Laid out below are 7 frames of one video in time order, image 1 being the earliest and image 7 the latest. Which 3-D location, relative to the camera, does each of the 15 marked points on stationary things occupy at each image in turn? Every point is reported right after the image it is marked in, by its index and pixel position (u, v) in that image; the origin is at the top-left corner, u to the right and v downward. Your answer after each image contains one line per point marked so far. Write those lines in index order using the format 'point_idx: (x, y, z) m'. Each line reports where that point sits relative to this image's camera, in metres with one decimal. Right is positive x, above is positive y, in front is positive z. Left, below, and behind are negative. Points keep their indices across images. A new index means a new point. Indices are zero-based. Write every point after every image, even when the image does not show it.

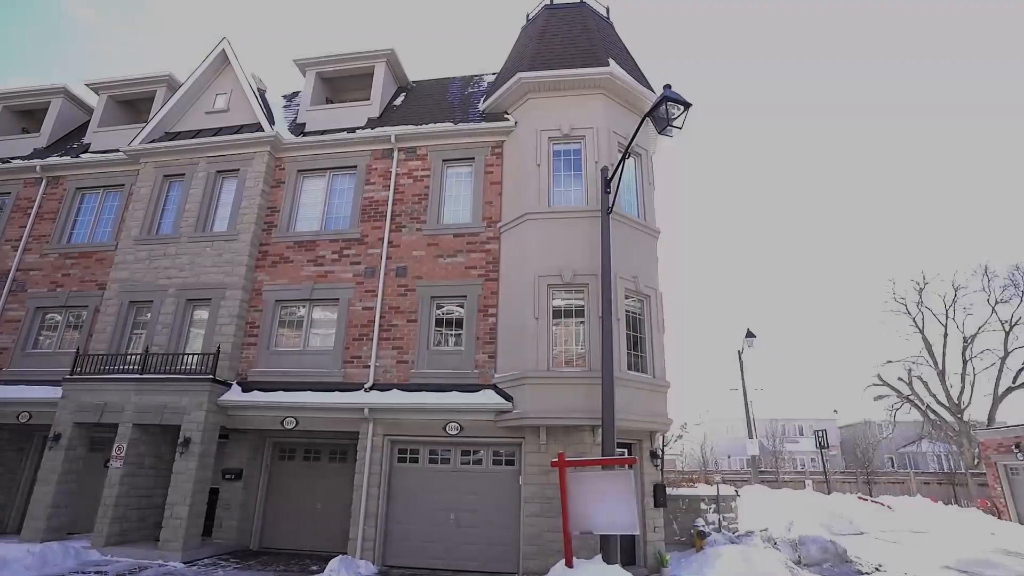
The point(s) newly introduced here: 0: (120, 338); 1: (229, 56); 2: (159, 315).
0: (-9.0, -1.2, +12.7) m
1: (-7.5, +6.2, +14.7) m
2: (-8.1, -0.6, +12.7) m
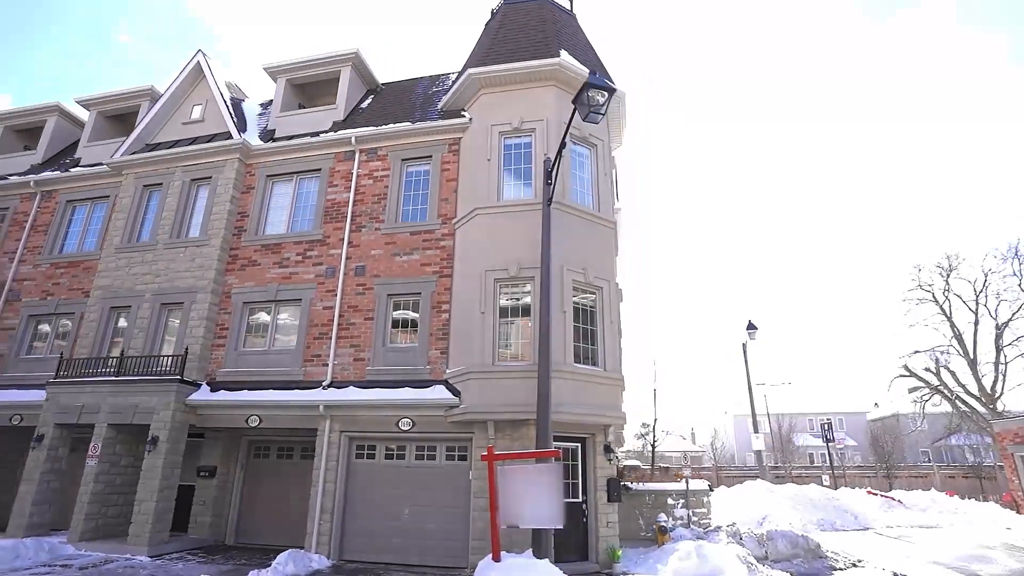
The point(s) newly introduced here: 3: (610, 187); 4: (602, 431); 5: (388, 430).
0: (-9.9, -1.3, +13.3) m
1: (-8.5, +6.1, +15.2) m
2: (-9.0, -0.8, +13.2) m
3: (+2.3, +2.3, +12.8) m
4: (+1.8, -2.9, +11.1) m
5: (-2.6, -2.9, +11.4) m
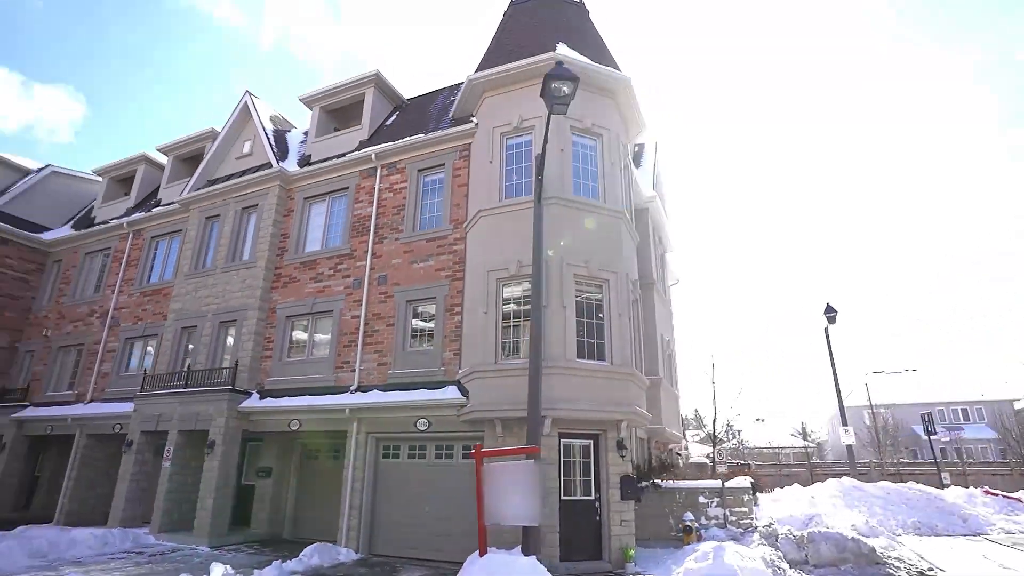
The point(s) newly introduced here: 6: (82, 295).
0: (-9.2, -1.9, +15.1) m
1: (-8.0, +5.5, +16.8) m
2: (-8.4, -1.3, +14.9) m
3: (+2.4, +2.5, +12.4) m
4: (+2.0, -2.7, +10.8) m
5: (-2.3, -3.1, +11.9) m
6: (-14.1, -0.2, +18.1) m
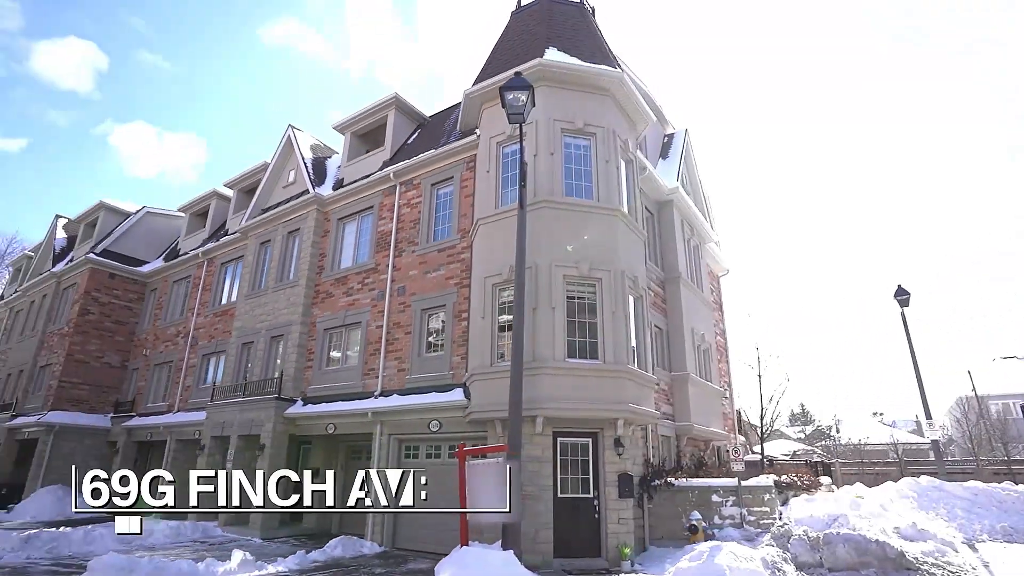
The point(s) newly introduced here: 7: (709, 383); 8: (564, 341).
0: (-8.4, -2.6, +17.0) m
1: (-7.4, +5.0, +18.4) m
2: (-7.7, -1.9, +16.6) m
3: (+2.3, +2.6, +12.4) m
4: (+1.9, -2.7, +10.8) m
5: (-2.0, -3.3, +12.6) m
6: (-12.8, -1.1, +20.8) m
7: (+5.9, -2.8, +16.5) m
8: (+1.0, -1.0, +10.8) m
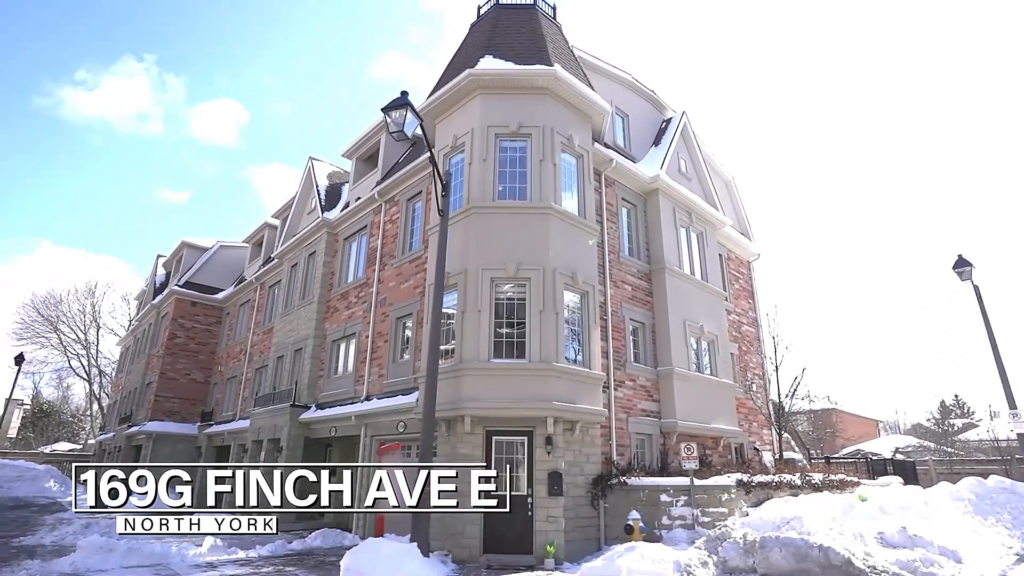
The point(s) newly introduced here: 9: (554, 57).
0: (-8.2, -3.3, +19.1) m
1: (-7.4, +4.4, +20.4) m
2: (-7.6, -2.5, +18.6) m
3: (+0.9, +2.6, +12.4) m
4: (+0.6, -2.7, +10.9) m
5: (-2.9, -3.5, +13.4) m
6: (-11.8, -2.1, +23.7) m
7: (+5.6, -2.5, +15.6) m
8: (-0.4, -1.1, +11.1) m
9: (+1.0, +5.7, +13.4) m
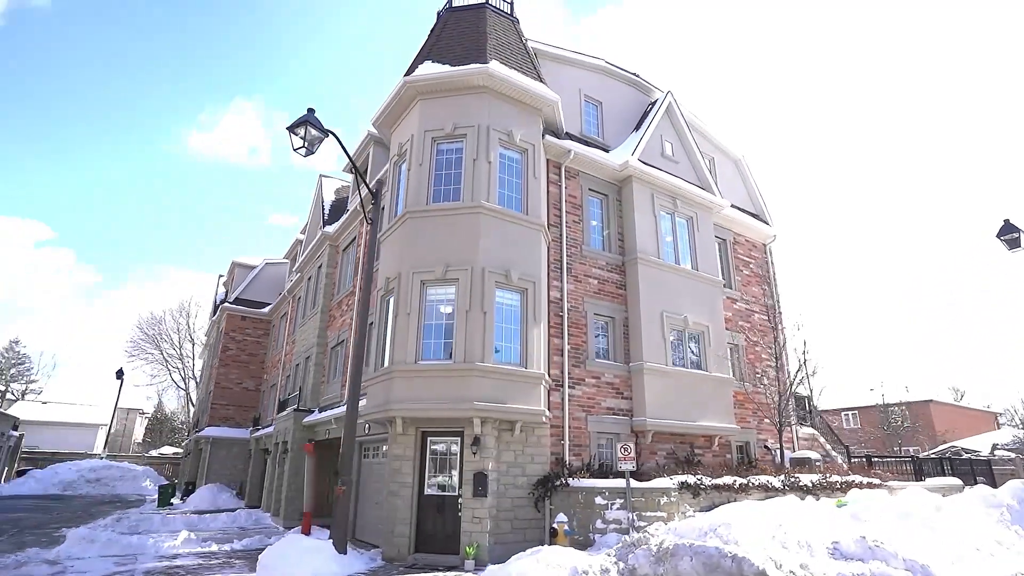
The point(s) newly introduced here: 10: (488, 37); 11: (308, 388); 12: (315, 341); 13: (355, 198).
0: (-8.0, -3.7, +20.4) m
1: (-7.5, +3.9, +21.5) m
2: (-7.6, -3.0, +19.8) m
3: (-0.6, +2.6, +12.2) m
4: (-0.8, -2.7, +10.8) m
5: (-3.7, -3.7, +13.9) m
6: (-10.9, -2.7, +25.6) m
7: (+4.9, -2.2, +14.6) m
8: (-1.9, -1.1, +11.2) m
9: (-0.4, +5.7, +13.3) m
10: (-0.6, +6.1, +13.5) m
11: (-6.8, -3.3, +18.2) m
12: (-6.7, -1.8, +18.8) m
13: (-5.4, +3.1, +19.3) m
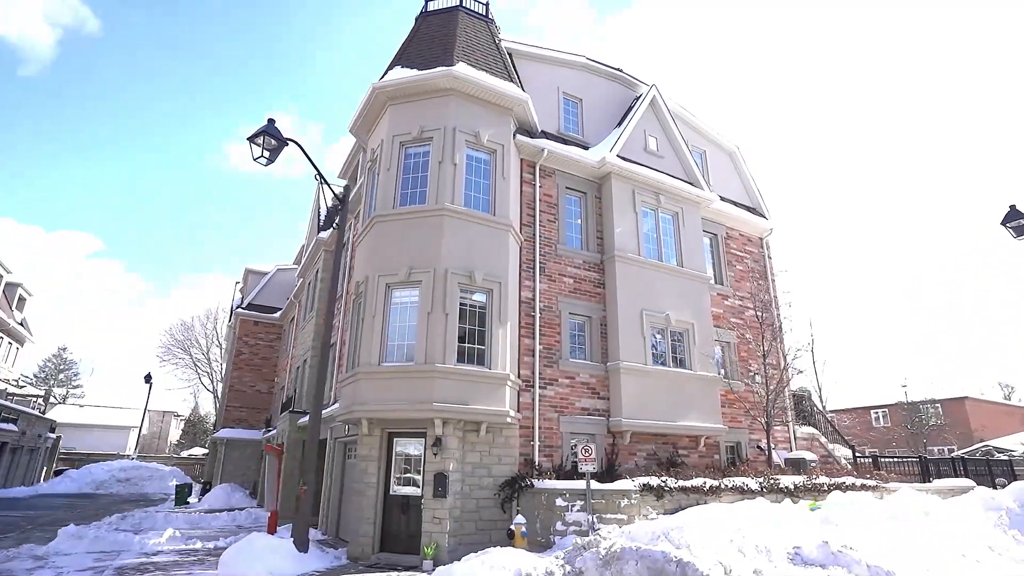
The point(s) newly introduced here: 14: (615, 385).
0: (-8.2, -3.9, +20.8) m
1: (-7.7, +3.8, +22.0) m
2: (-7.8, -3.1, +20.2) m
3: (-1.3, +2.6, +12.3) m
4: (-1.6, -2.7, +10.8) m
5: (-4.3, -3.8, +14.1) m
6: (-10.7, -3.0, +26.2) m
7: (+4.4, -2.1, +14.2) m
8: (-2.6, -1.2, +11.3) m
9: (-1.2, +5.7, +13.3) m
10: (-1.3, +6.1, +13.5) m
11: (-7.1, -3.5, +18.6) m
12: (-7.0, -2.0, +19.2) m
13: (-5.7, +3.0, +19.6) m
14: (+2.5, -2.3, +13.3) m
